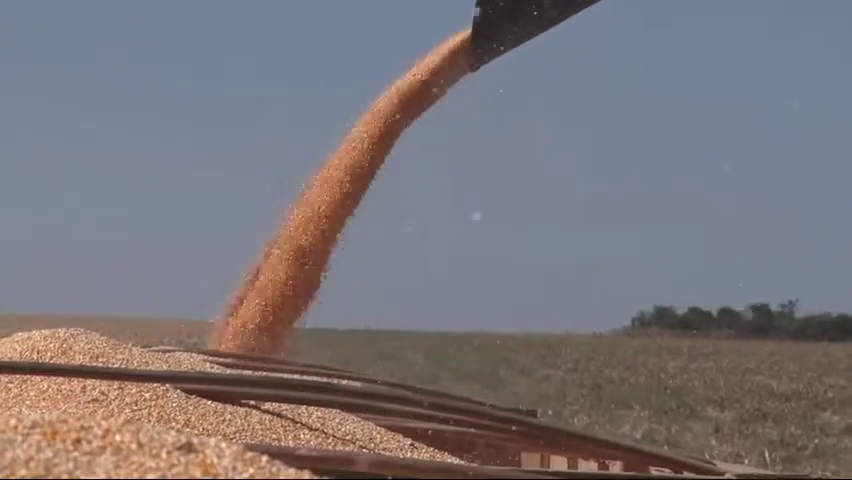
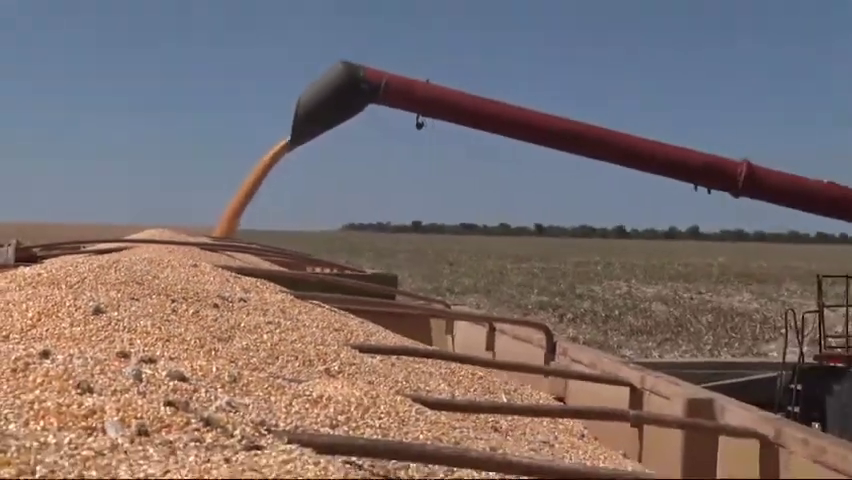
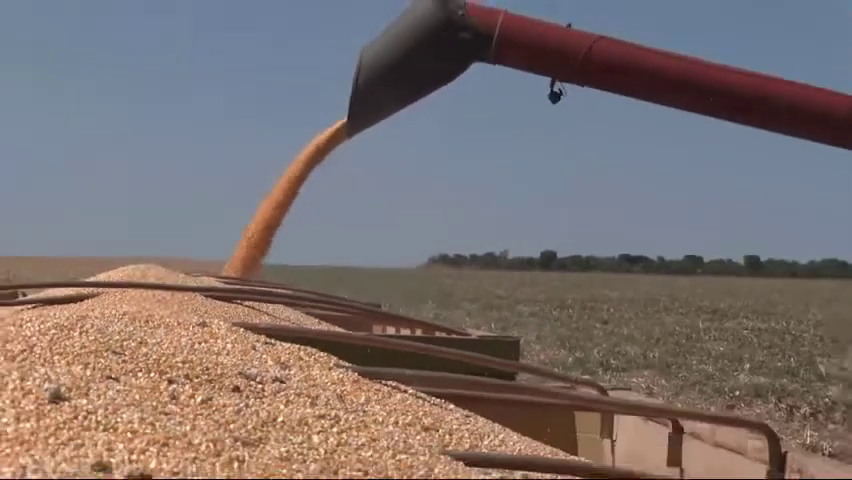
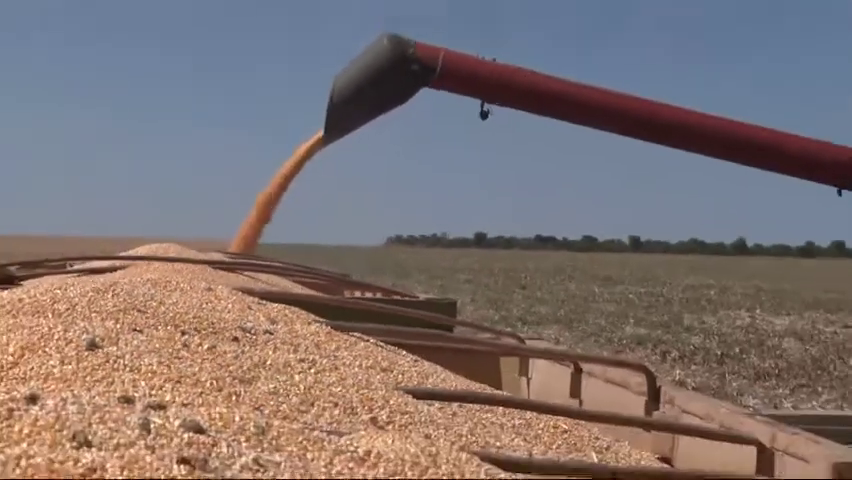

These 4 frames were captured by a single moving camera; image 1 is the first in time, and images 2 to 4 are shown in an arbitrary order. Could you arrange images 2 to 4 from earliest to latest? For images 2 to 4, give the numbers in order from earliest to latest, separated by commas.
3, 4, 2
